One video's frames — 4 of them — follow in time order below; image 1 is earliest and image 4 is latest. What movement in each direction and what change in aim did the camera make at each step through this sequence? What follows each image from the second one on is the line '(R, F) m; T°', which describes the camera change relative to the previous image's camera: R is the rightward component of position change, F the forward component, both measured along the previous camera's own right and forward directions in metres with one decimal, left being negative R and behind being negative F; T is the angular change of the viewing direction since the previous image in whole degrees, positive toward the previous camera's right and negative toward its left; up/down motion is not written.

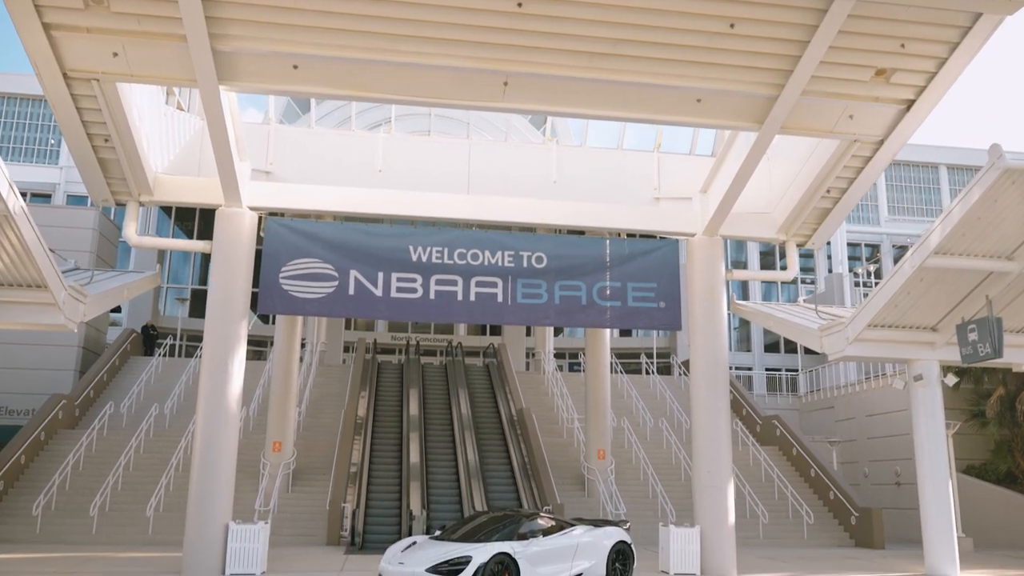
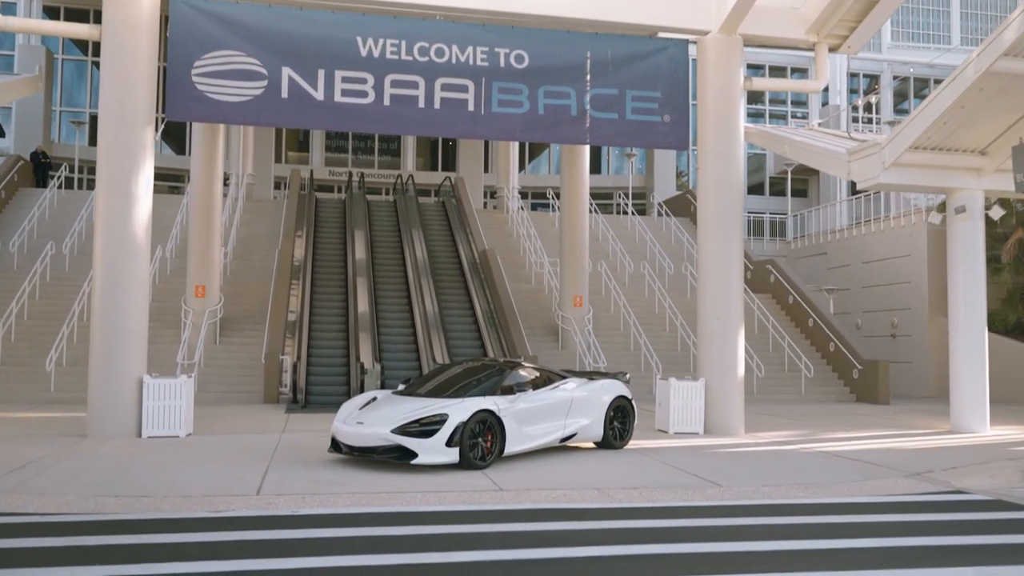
(-0.6, +2.6) m; +4°
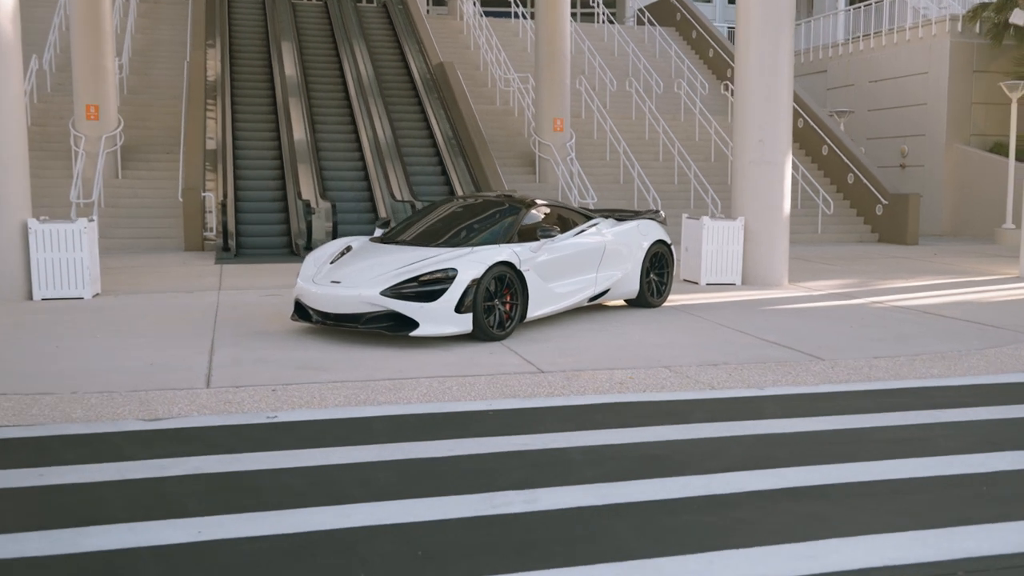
(-1.0, +2.5) m; +6°
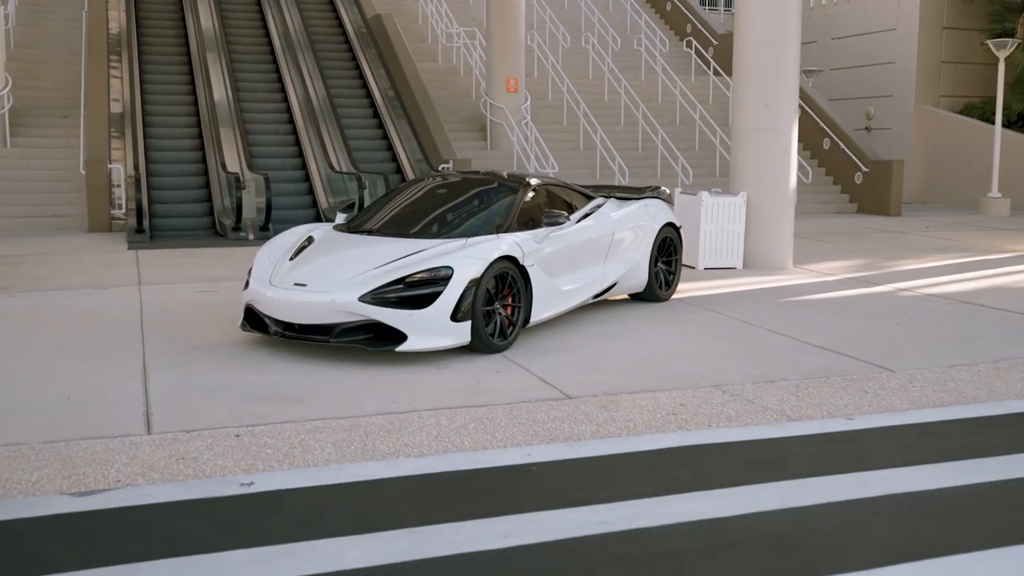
(-0.7, +1.3) m; +6°
